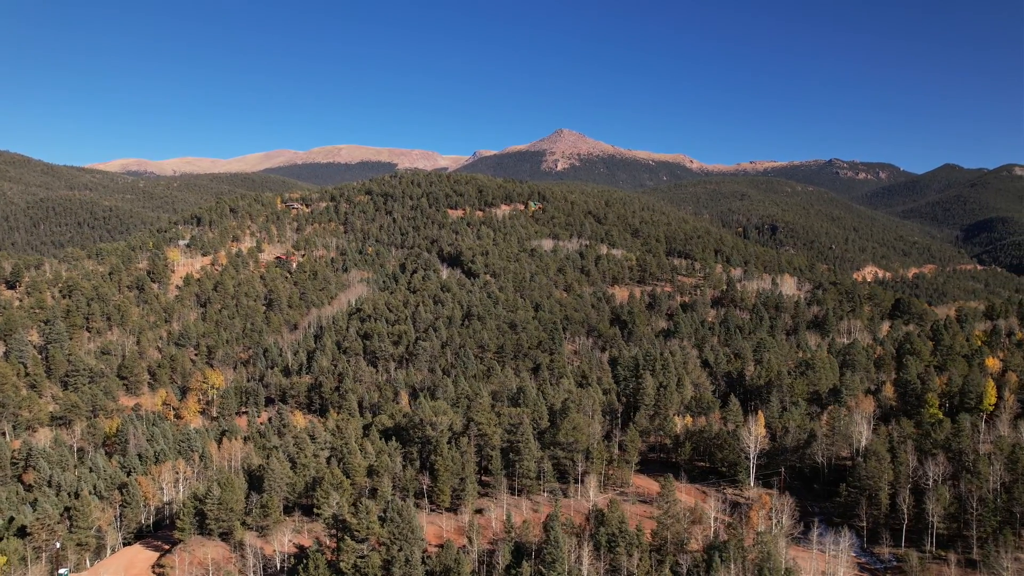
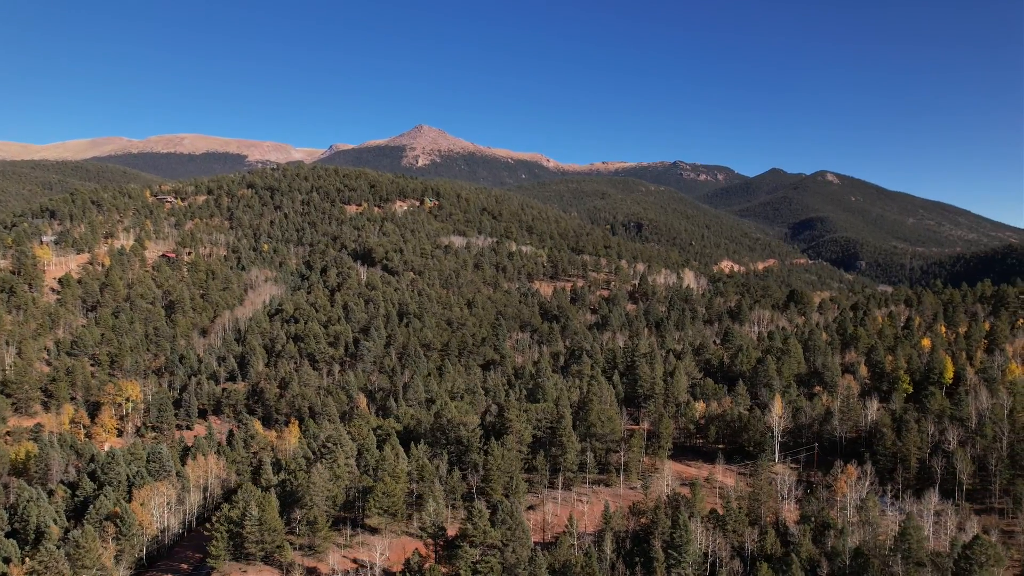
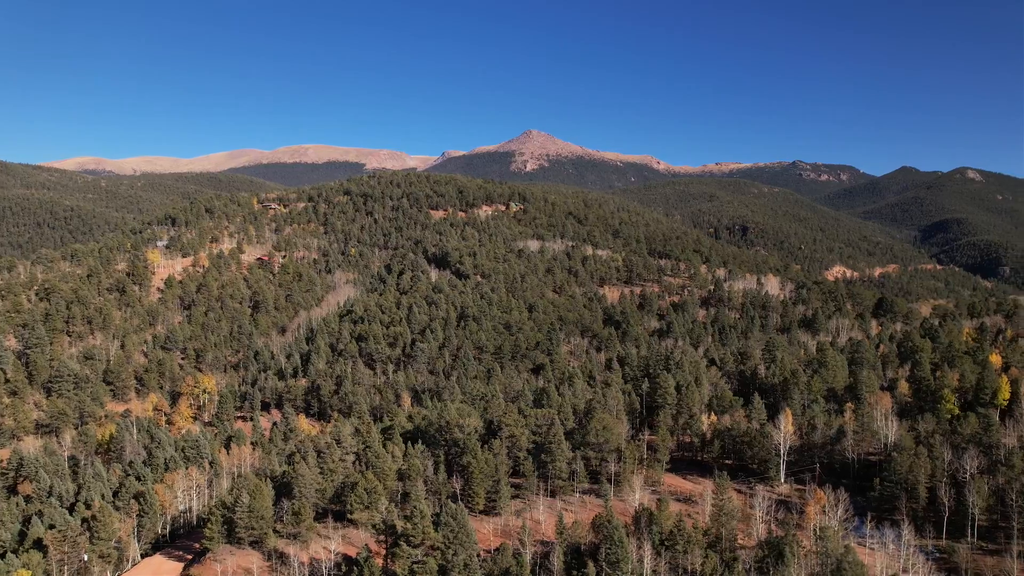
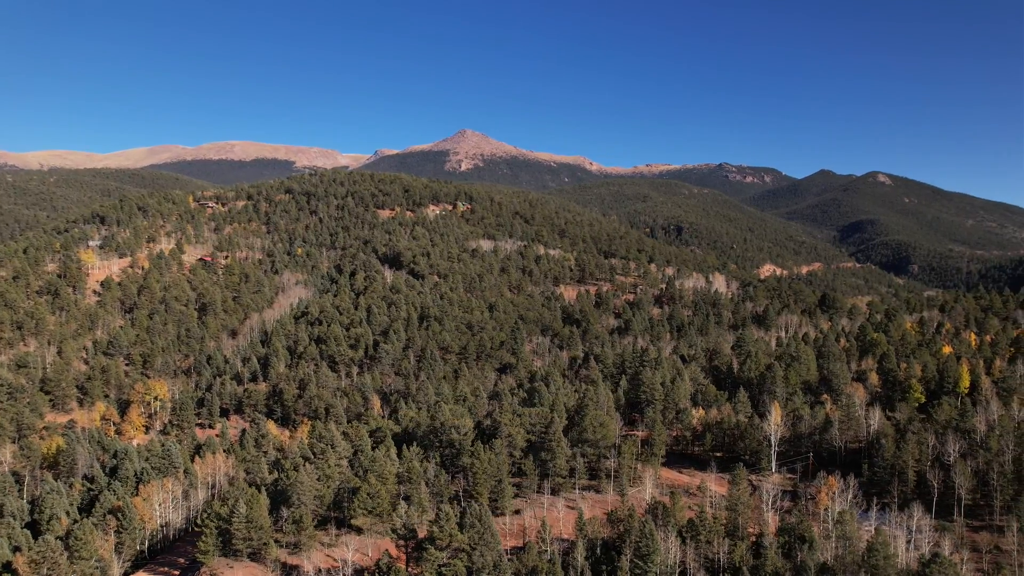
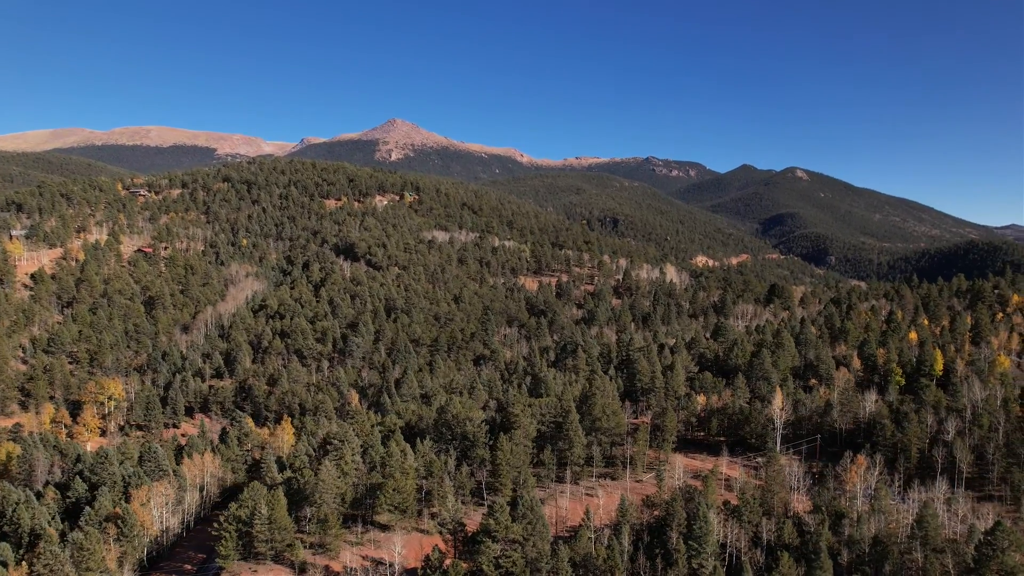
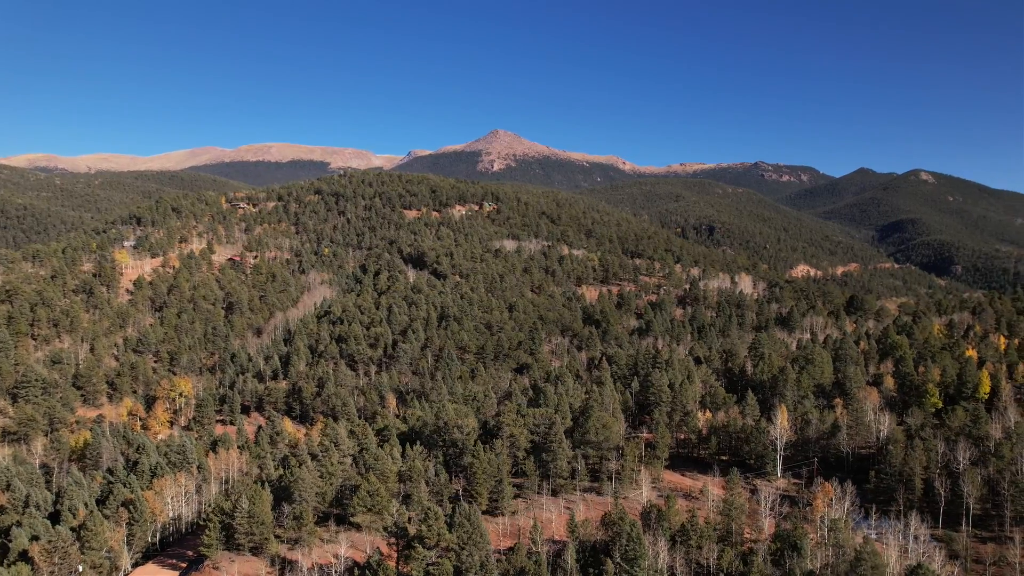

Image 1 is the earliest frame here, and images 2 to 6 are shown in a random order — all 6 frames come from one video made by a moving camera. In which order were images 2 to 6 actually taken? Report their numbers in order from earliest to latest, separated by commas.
3, 6, 4, 2, 5
